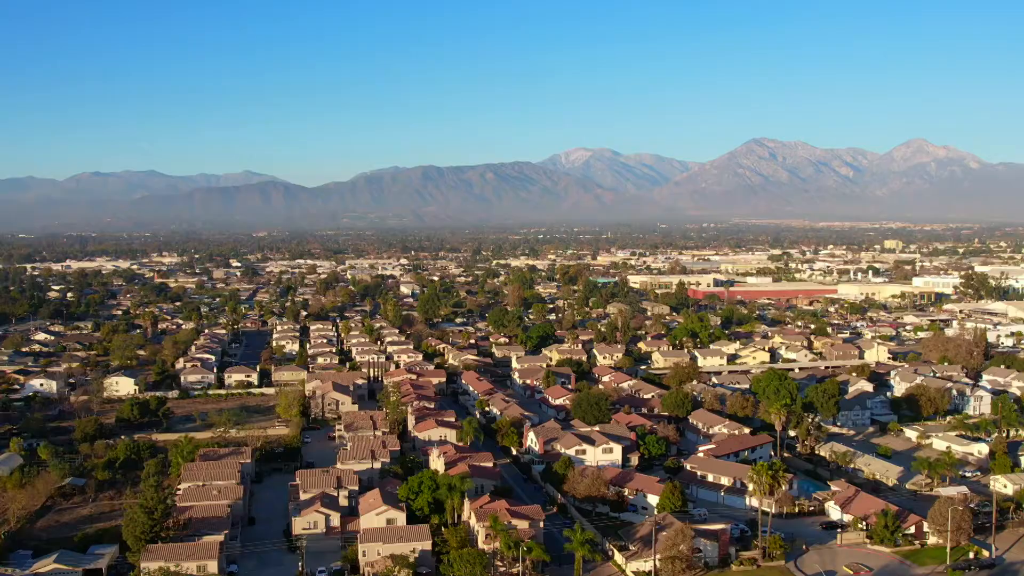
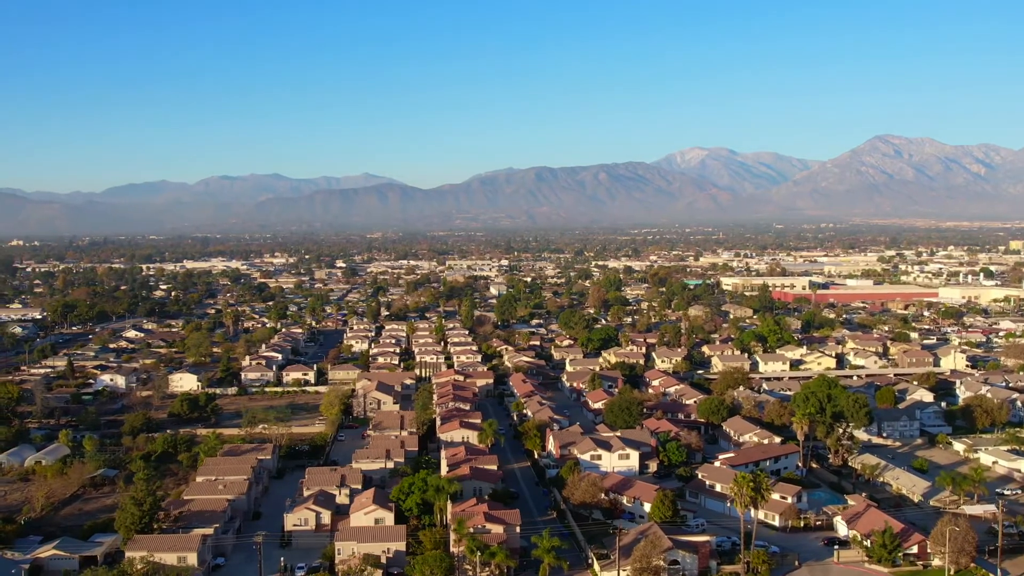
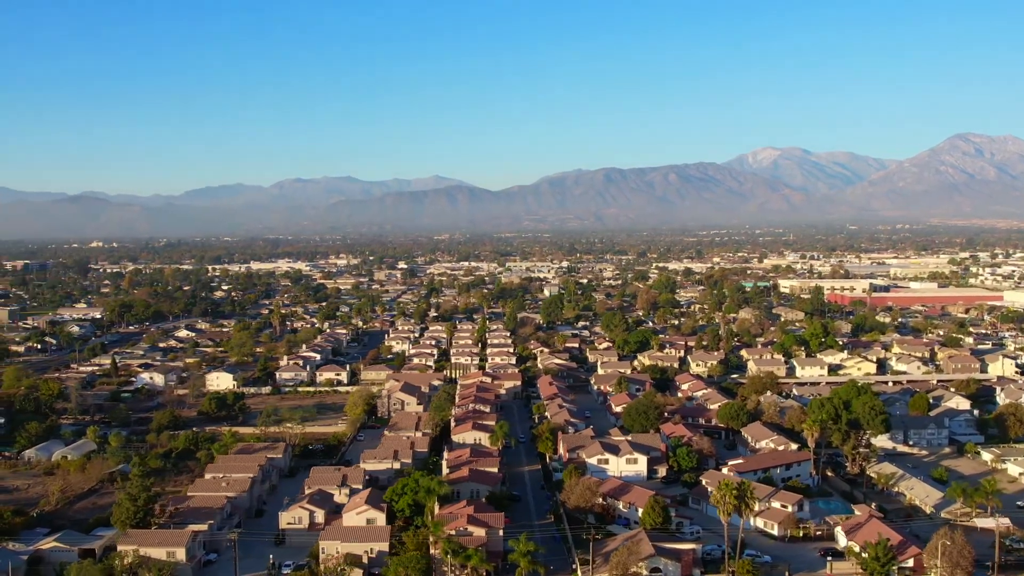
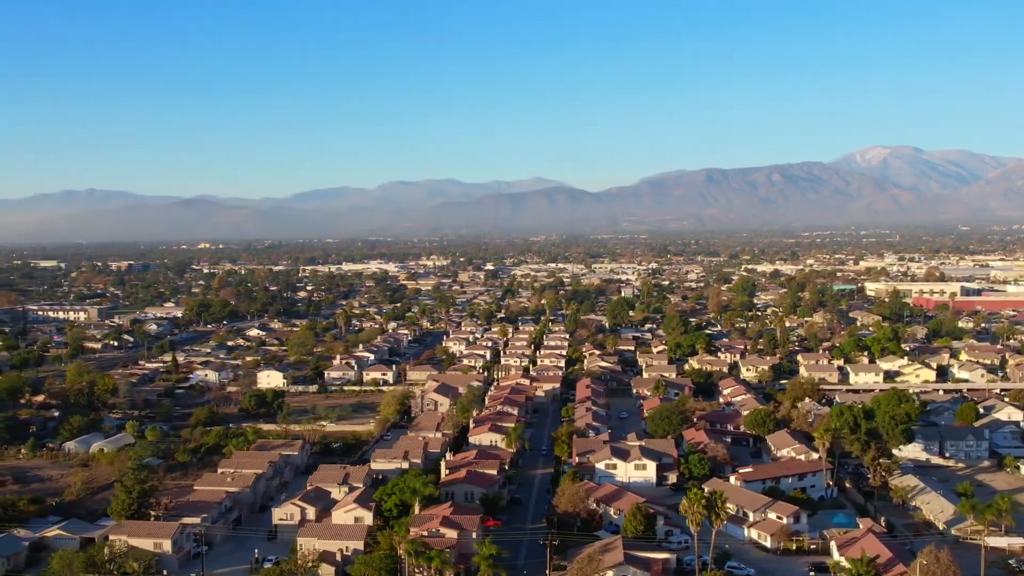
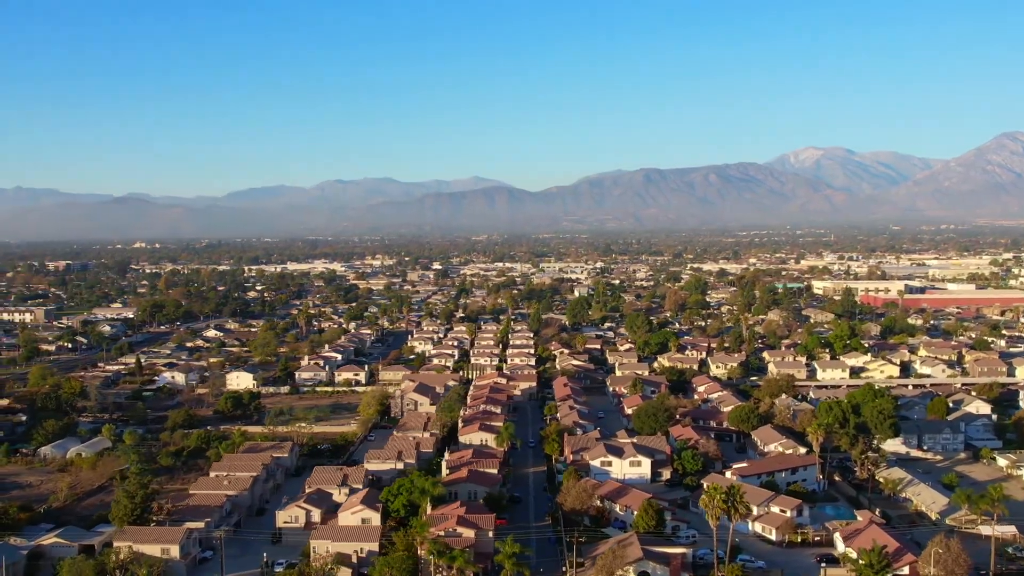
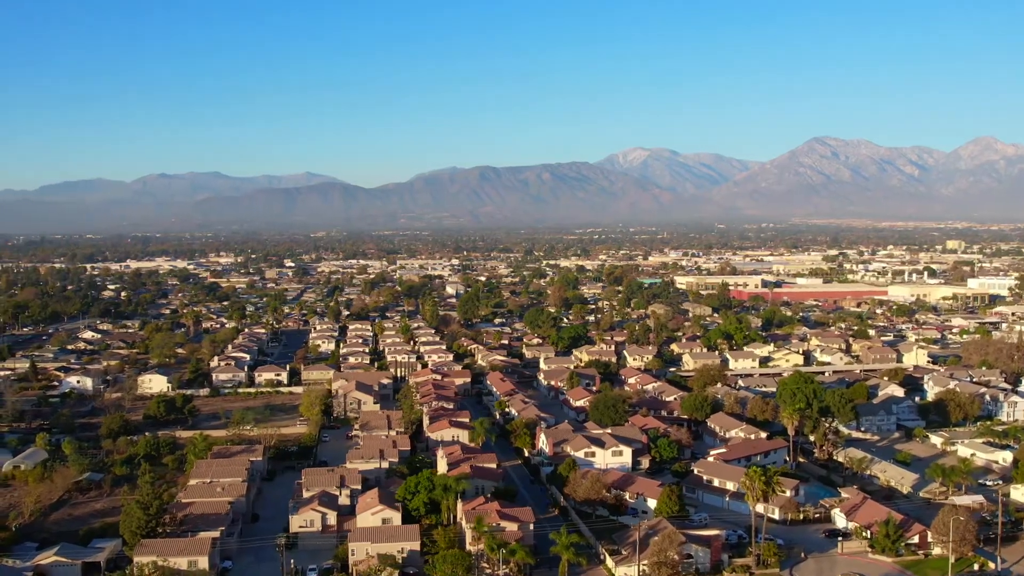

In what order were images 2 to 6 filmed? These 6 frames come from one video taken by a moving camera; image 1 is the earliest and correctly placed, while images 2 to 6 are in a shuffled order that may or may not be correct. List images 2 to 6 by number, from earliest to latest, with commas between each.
6, 2, 3, 5, 4
